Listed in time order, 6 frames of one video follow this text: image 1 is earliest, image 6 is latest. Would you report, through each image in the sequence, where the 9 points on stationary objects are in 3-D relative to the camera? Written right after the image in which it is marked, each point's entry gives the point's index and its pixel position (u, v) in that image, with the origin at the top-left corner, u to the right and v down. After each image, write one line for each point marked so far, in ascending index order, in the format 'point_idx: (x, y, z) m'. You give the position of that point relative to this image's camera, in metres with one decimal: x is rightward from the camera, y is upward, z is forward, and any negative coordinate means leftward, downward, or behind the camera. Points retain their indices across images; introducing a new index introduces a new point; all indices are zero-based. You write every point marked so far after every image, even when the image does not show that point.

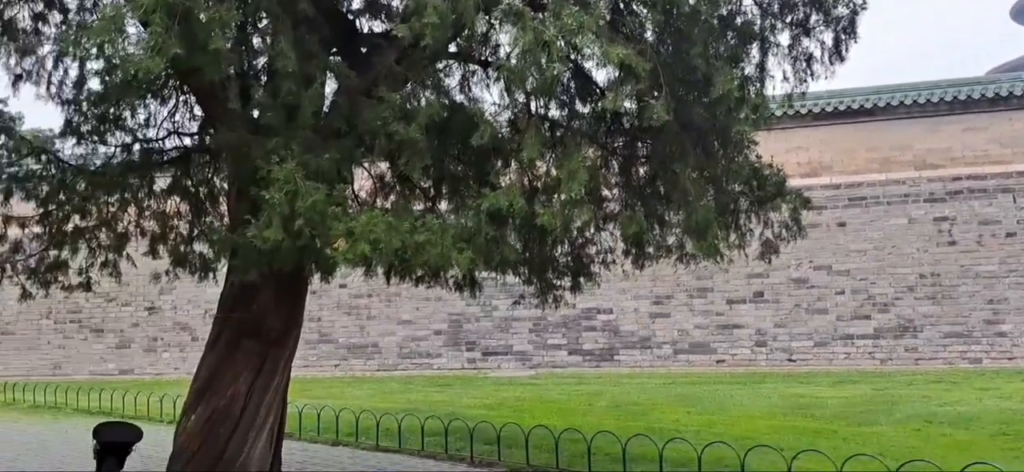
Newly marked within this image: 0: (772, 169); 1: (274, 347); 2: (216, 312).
0: (+2.6, +0.7, +8.5) m
1: (-2.3, -1.1, +8.3) m
2: (-2.9, -0.8, +8.4) m
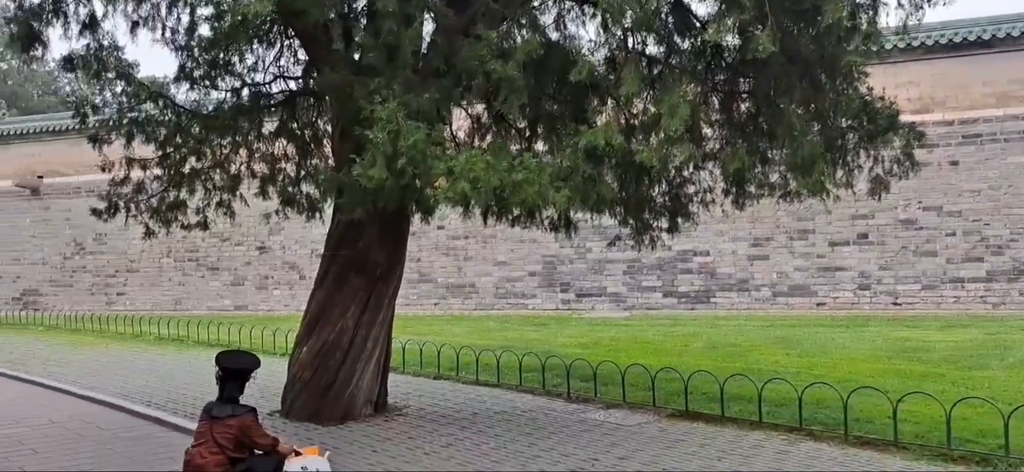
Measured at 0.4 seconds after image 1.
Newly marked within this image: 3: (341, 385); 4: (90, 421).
0: (+3.6, +1.3, +8.1) m
1: (-1.3, -0.5, +8.6) m
2: (-1.9, -0.2, +8.8) m
3: (-1.7, -1.5, +8.5) m
4: (-4.5, -2.0, +9.0) m
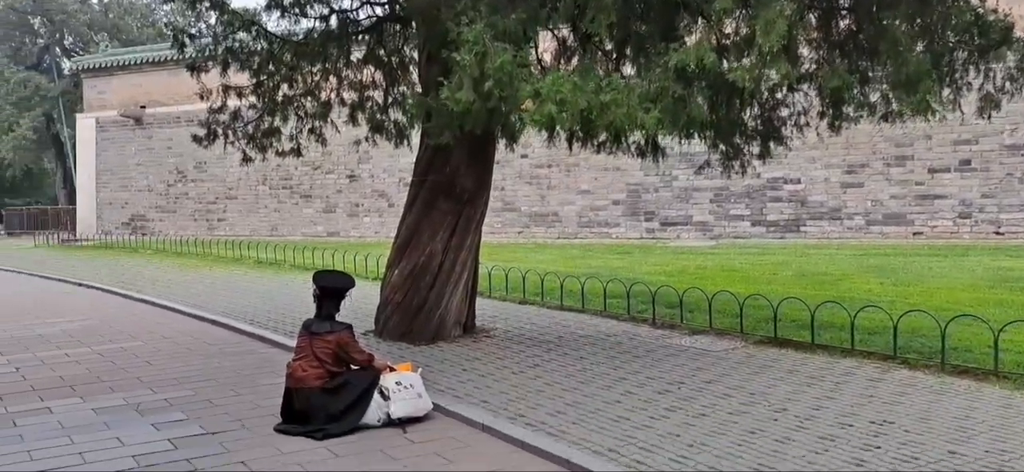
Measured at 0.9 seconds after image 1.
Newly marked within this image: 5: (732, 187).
0: (+4.4, +2.0, +7.6) m
1: (-0.5, +0.3, +8.7) m
2: (-1.0, +0.6, +8.9) m
3: (-0.8, -0.7, +8.7) m
4: (-3.5, -1.2, +9.6) m
5: (+5.1, +1.1, +19.7) m
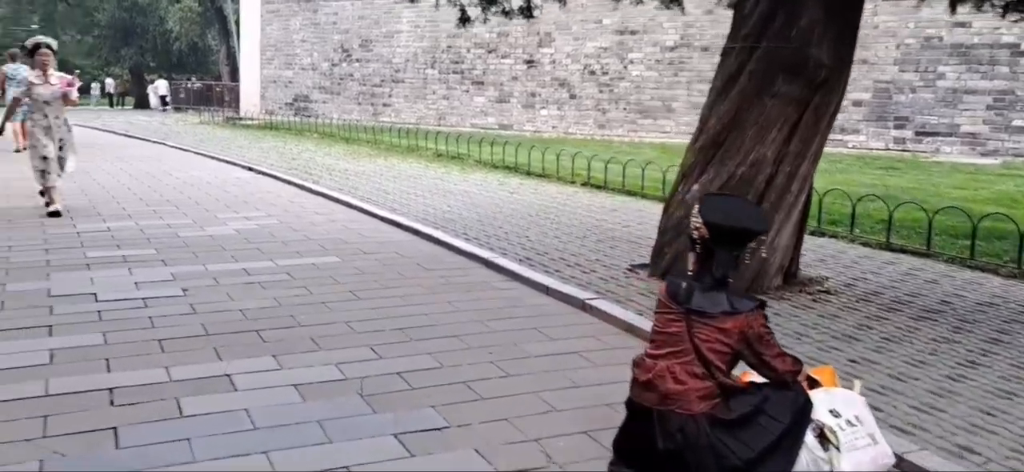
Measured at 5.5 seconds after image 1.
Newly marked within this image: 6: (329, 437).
0: (+6.7, +2.2, +3.6) m
1: (+2.1, +1.0, +5.6) m
2: (+1.5, +1.3, +5.9) m
3: (+1.6, 0.0, +5.8) m
4: (-0.9, -0.2, +7.1) m
5: (+9.4, +2.7, +15.5) m
6: (-0.8, -0.8, +3.5) m
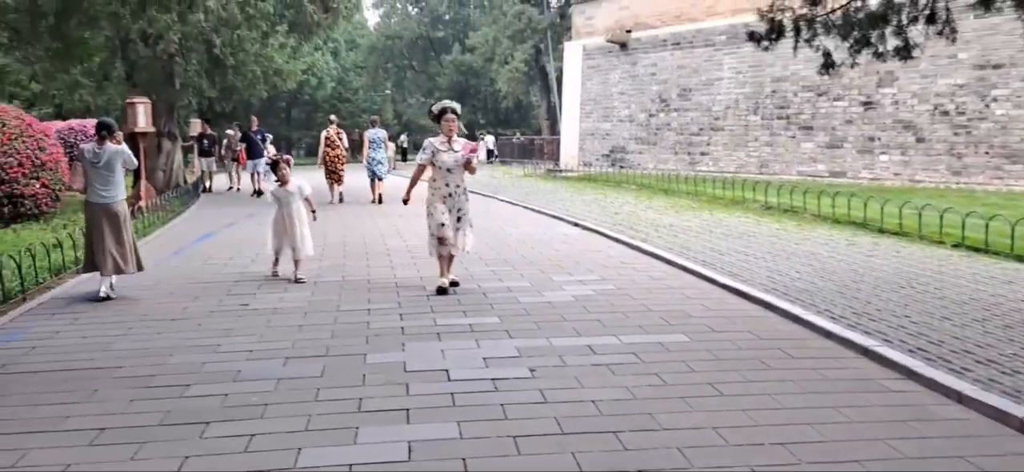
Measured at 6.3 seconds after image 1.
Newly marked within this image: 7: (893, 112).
0: (+7.9, +1.7, +0.4) m
1: (+4.1, +0.4, +3.8) m
2: (+3.7, +0.8, +4.3) m
3: (+3.8, -0.6, +4.1) m
4: (+1.9, -0.8, +6.2) m
5: (+14.4, +1.5, +10.7) m
6: (+0.7, -1.2, +2.7) m
7: (+9.0, +2.9, +19.9) m
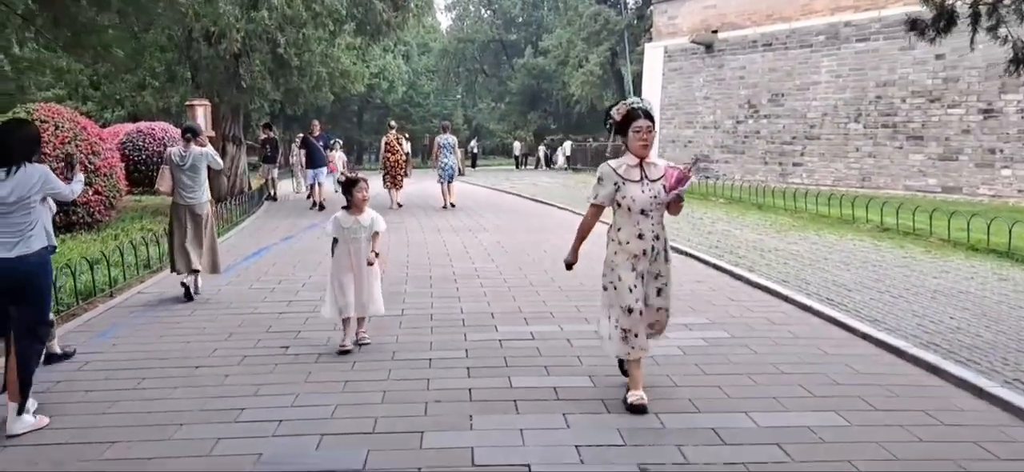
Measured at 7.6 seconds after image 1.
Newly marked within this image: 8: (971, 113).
0: (+8.0, +1.3, -1.6) m
1: (+4.5, +0.1, +2.1) m
2: (+4.2, +0.5, +2.6) m
3: (+4.2, -0.9, +2.4) m
4: (+2.4, -1.1, +4.7) m
5: (+15.4, +1.0, +8.1) m
6: (+1.0, -1.5, +1.3) m
7: (+10.7, +2.4, +17.7) m
8: (+10.1, +2.7, +18.6) m
